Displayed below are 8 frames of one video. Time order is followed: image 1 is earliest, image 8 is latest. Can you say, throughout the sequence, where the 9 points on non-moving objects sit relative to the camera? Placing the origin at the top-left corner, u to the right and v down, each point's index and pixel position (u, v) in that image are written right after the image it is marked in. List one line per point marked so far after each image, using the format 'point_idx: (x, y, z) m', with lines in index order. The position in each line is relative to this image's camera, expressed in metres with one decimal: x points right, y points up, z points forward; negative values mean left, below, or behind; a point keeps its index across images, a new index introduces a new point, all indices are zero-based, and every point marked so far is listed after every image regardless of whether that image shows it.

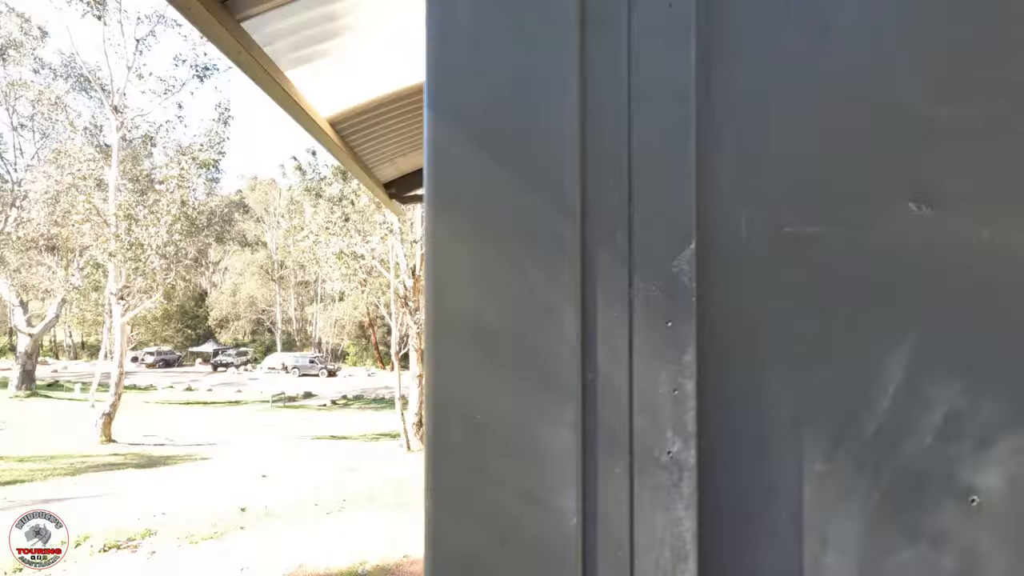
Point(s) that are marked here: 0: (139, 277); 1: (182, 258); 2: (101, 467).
0: (-9.9, +0.3, +14.4) m
1: (-9.5, +0.8, +15.7) m
2: (-8.6, -3.8, +11.2) m
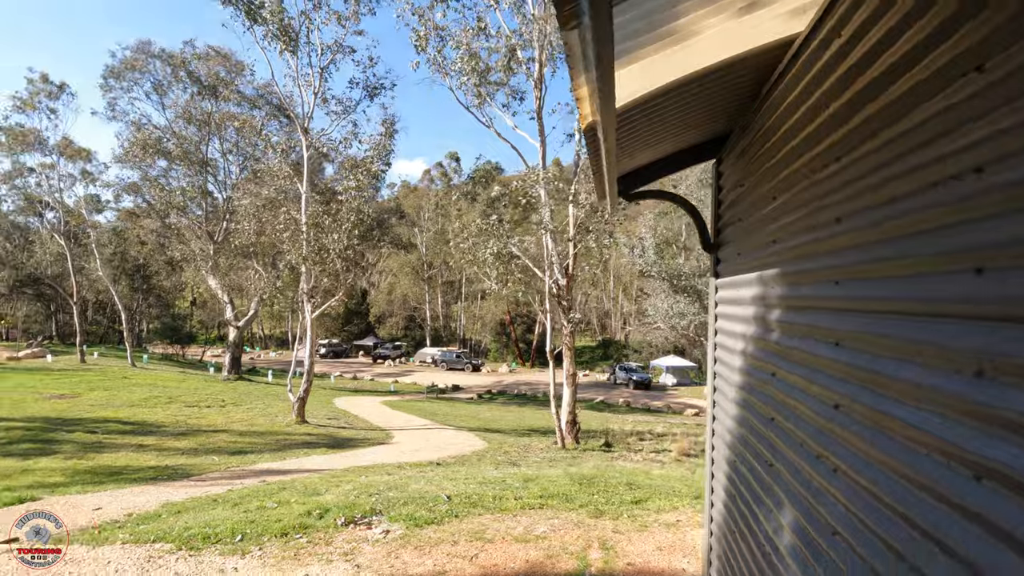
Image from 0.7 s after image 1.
0: (-5.6, +0.3, +16.2) m
1: (-4.9, +0.8, +17.4) m
2: (-5.1, -3.8, +12.8) m
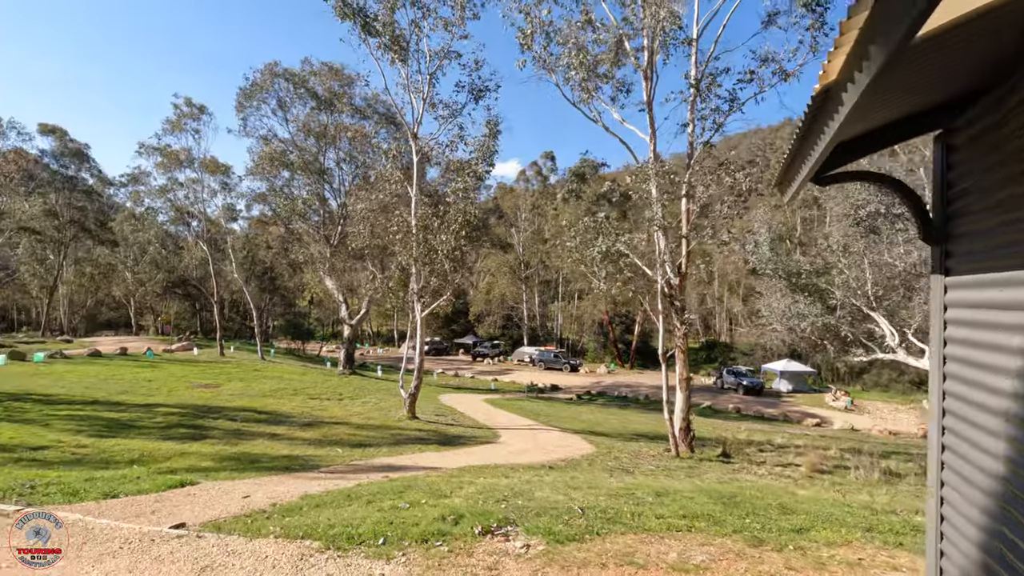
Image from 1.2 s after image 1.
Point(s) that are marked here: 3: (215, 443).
0: (-2.4, +0.3, +16.7) m
1: (-1.4, +0.9, +17.7) m
2: (-2.4, -3.8, +13.2) m
3: (-6.0, -3.1, +10.8) m
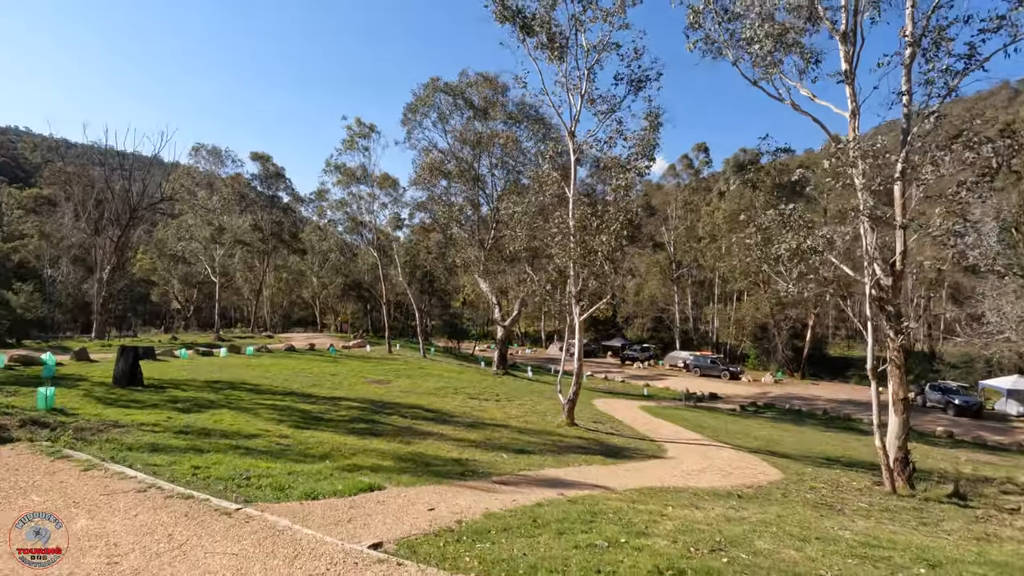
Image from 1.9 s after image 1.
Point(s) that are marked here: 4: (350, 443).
0: (+2.4, +0.3, +16.0) m
1: (+3.6, +0.8, +16.8) m
2: (+1.5, -3.8, +12.7) m
3: (-2.5, -3.2, +11.3) m
4: (-3.2, -3.0, +10.5) m
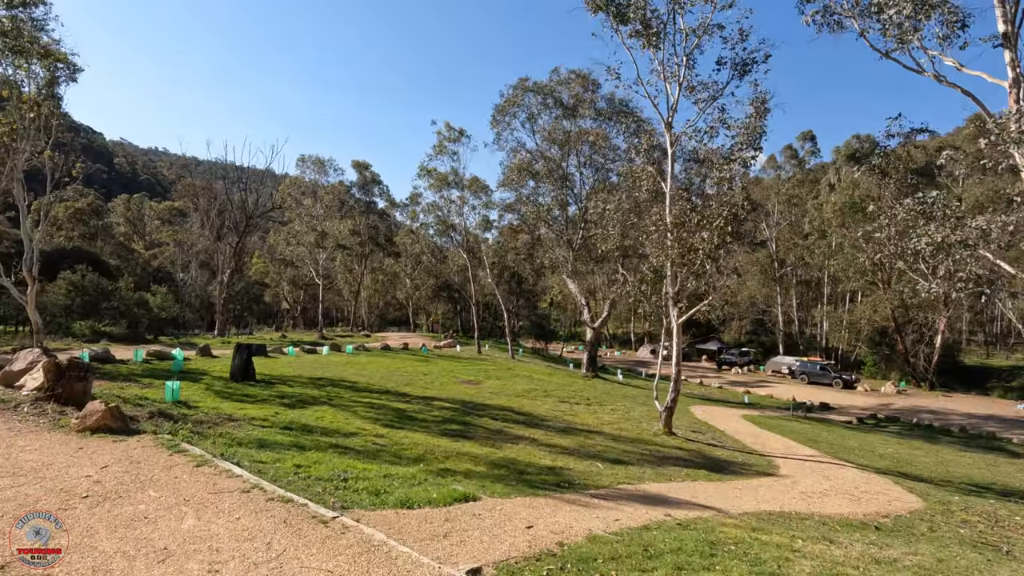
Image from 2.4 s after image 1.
0: (+5.1, +0.2, +15.0) m
1: (+6.4, +0.8, +15.6) m
2: (+3.6, -3.9, +11.9) m
3: (-0.6, -3.2, +11.2) m
4: (-1.4, -3.1, +10.4) m
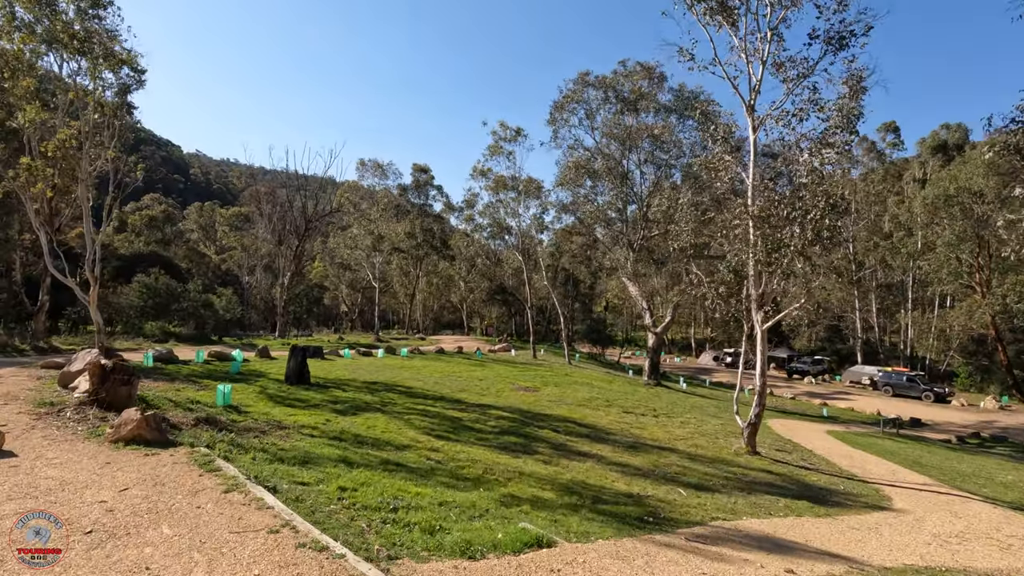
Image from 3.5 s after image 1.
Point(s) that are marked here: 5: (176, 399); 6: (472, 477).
0: (+6.7, +0.2, +13.3) m
1: (+8.0, +0.7, +13.8) m
2: (+5.0, -3.9, +10.3) m
3: (+0.7, -3.3, +10.0) m
4: (-0.2, -3.1, +9.4) m
5: (-7.3, -2.4, +11.6) m
6: (-0.6, -2.8, +7.9) m
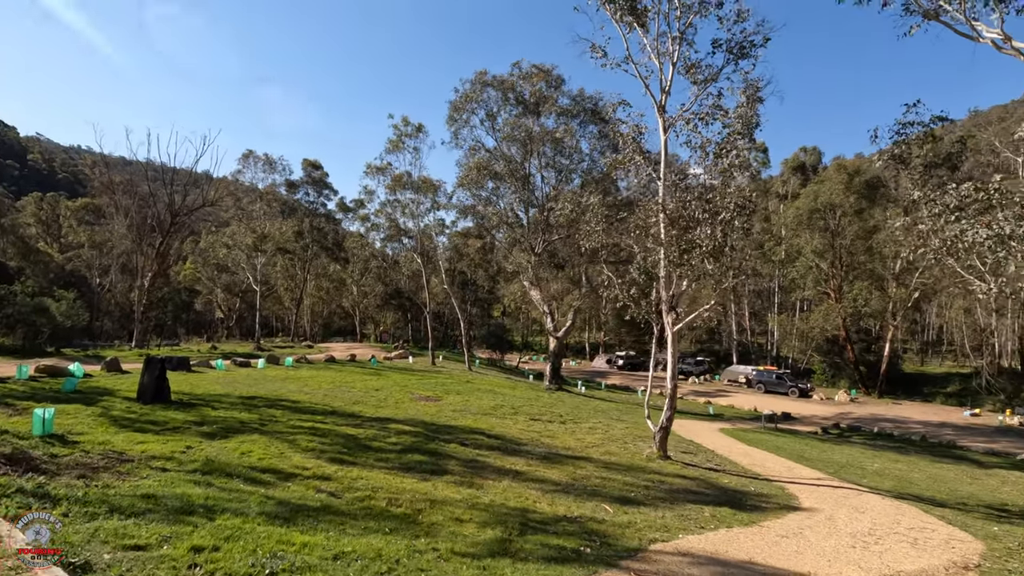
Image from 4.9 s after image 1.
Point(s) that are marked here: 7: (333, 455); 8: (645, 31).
0: (+4.4, +0.2, +13.3) m
1: (+5.7, +0.7, +14.0) m
2: (+3.3, -3.9, +9.9) m
3: (-0.8, -3.2, +8.8) m
4: (-1.5, -3.0, +8.0) m
5: (-9.0, -2.4, +8.9) m
6: (-1.7, -2.7, +6.5) m
7: (-3.3, -3.1, +9.9) m
8: (+3.7, +7.1, +14.9) m
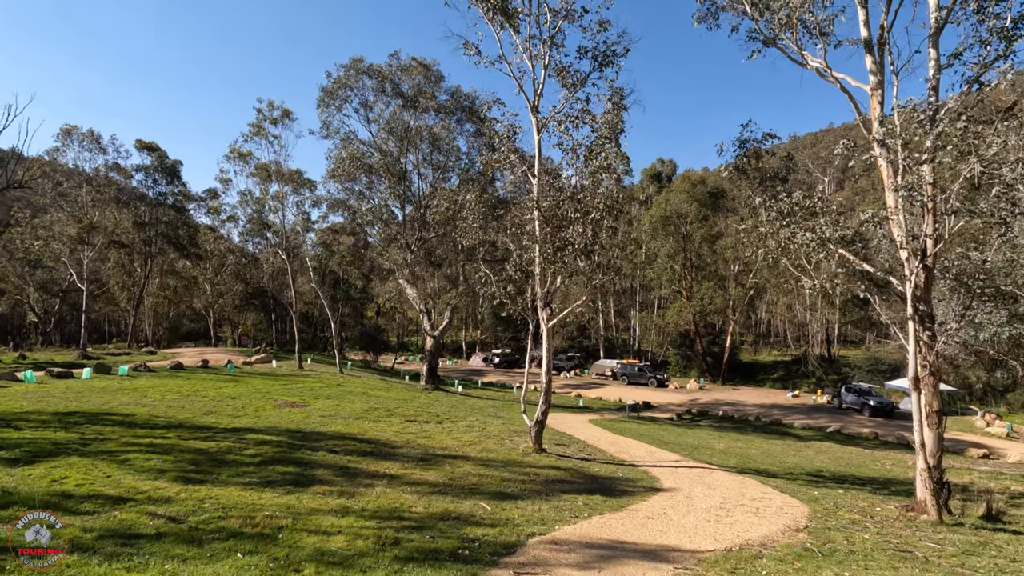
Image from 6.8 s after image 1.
0: (+1.3, +0.2, +13.7) m
1: (+2.4, +0.7, +14.7) m
2: (+1.0, -3.8, +10.2) m
3: (-2.8, -3.1, +8.2) m
4: (-3.3, -2.9, +7.2) m
5: (-10.7, -2.3, +6.4) m
6: (-3.1, -2.6, +5.7) m
7: (-5.4, -3.0, +8.7) m
8: (+0.2, +7.2, +15.1) m
